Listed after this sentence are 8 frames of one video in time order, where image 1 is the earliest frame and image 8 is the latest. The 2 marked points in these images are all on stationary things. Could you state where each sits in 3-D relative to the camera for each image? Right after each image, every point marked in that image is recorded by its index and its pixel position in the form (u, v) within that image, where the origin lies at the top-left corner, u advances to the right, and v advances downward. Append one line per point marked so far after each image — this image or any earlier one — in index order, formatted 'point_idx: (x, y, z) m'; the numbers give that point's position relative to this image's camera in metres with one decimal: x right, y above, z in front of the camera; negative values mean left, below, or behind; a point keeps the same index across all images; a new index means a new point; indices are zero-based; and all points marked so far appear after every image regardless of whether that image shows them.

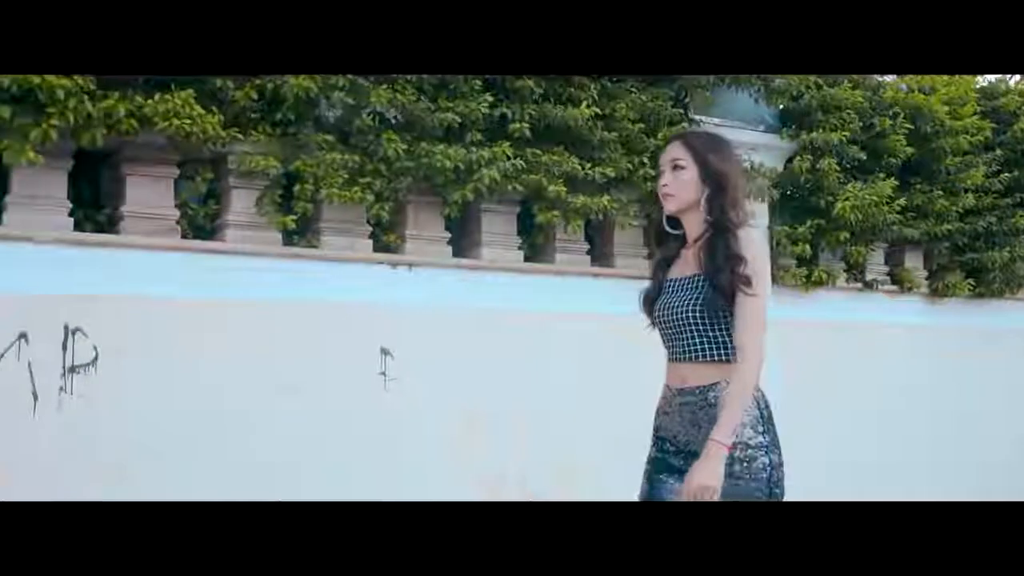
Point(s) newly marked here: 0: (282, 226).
0: (-1.4, +0.4, +3.6) m
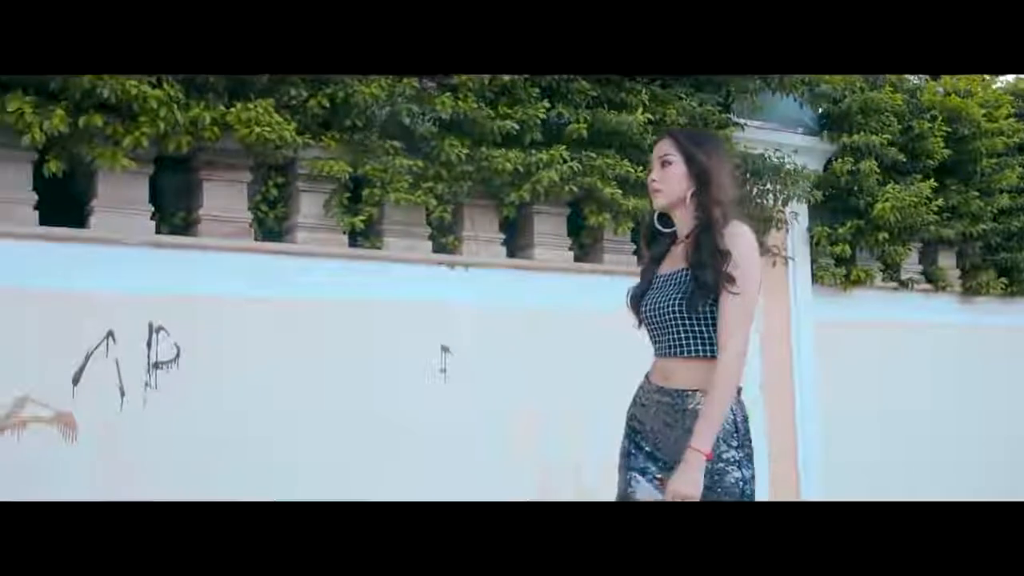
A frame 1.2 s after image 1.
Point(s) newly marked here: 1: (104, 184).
0: (-1.0, +0.4, +3.7) m
1: (-2.3, +0.6, +3.3) m
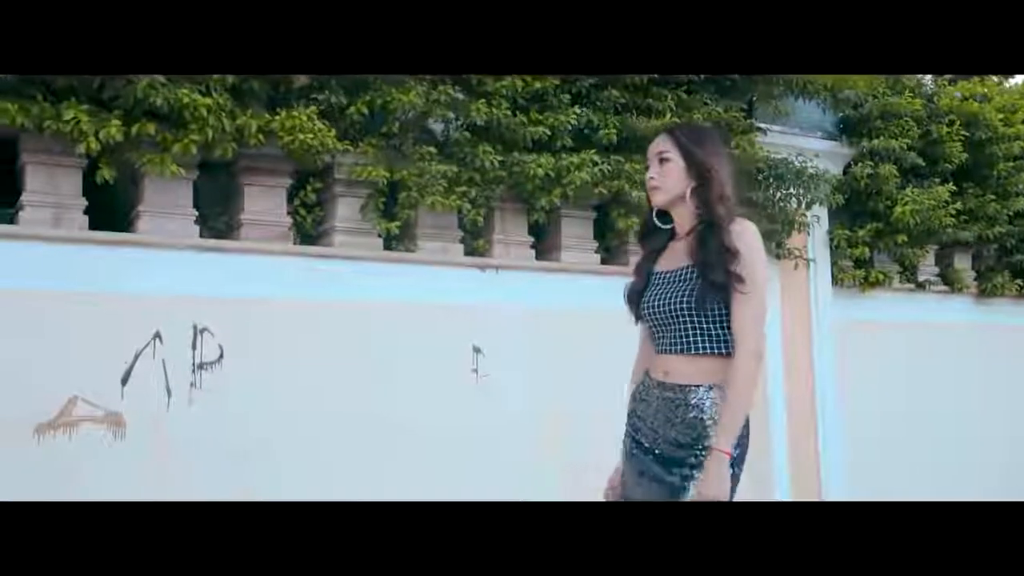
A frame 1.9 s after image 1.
0: (-0.8, +0.4, +3.8) m
1: (-2.1, +0.6, +3.4) m
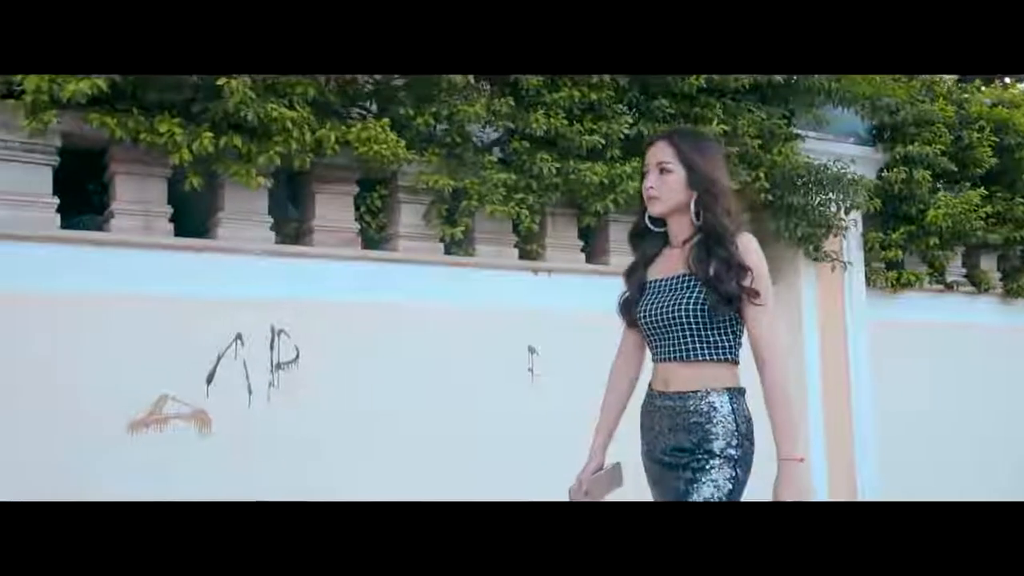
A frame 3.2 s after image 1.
0: (-0.4, +0.3, +4.0) m
1: (-1.7, +0.5, +3.6) m
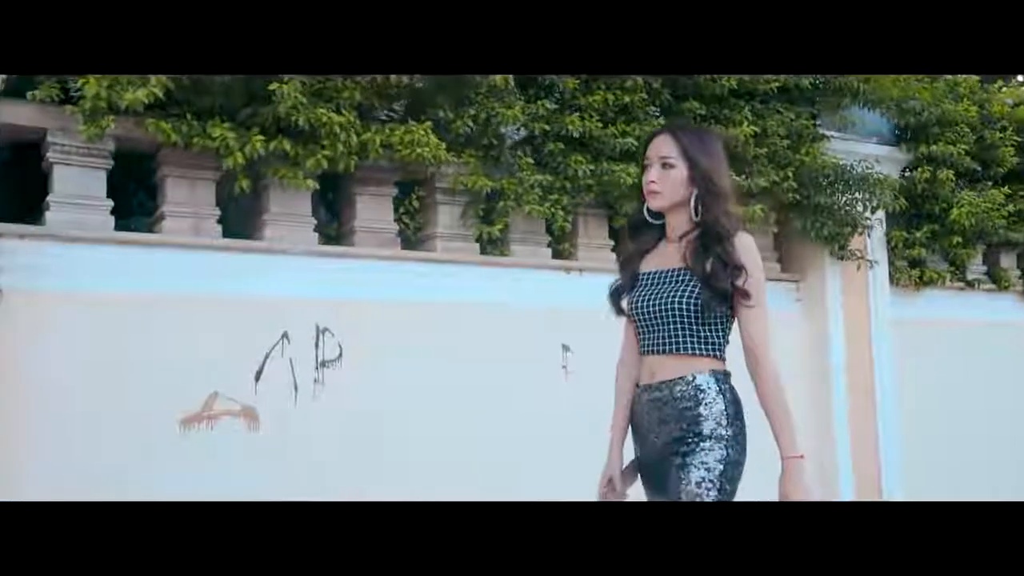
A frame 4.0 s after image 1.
0: (-0.2, +0.3, +4.0) m
1: (-1.5, +0.6, +3.7) m
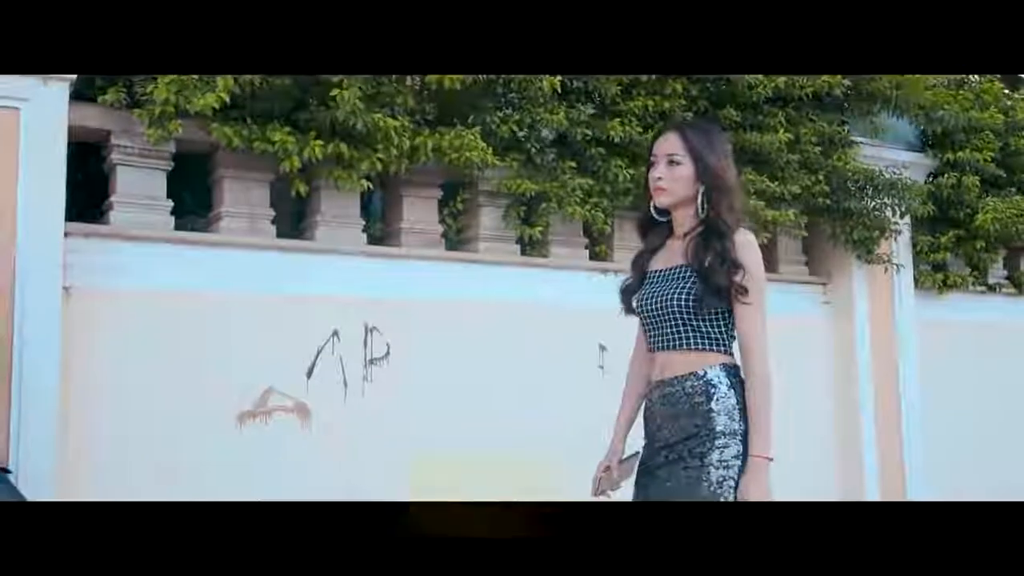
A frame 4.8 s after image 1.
0: (+0.1, +0.3, +4.1) m
1: (-1.2, +0.6, +3.8) m
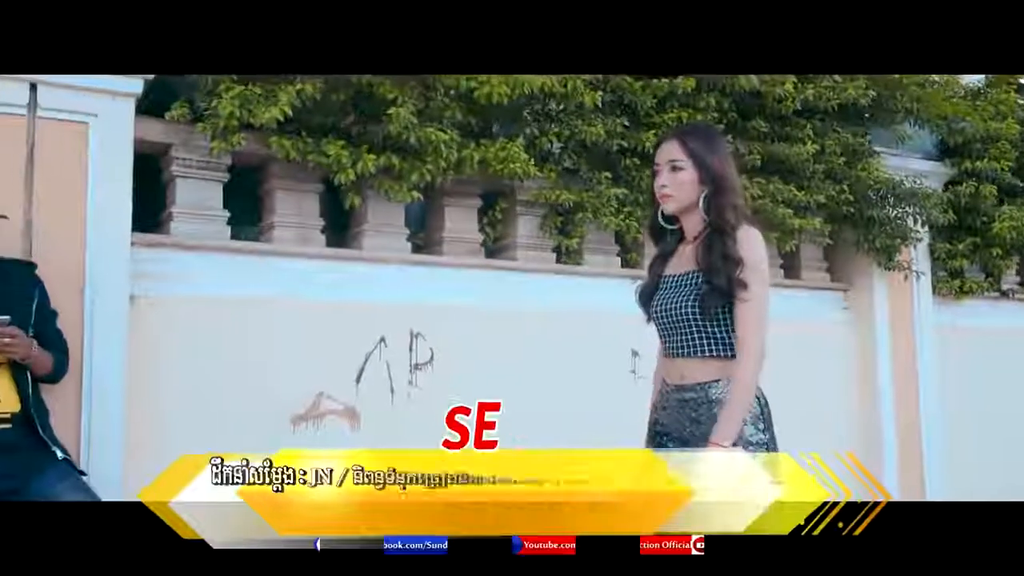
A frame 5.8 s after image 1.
0: (+0.4, +0.3, +4.2) m
1: (-0.9, +0.5, +3.9) m
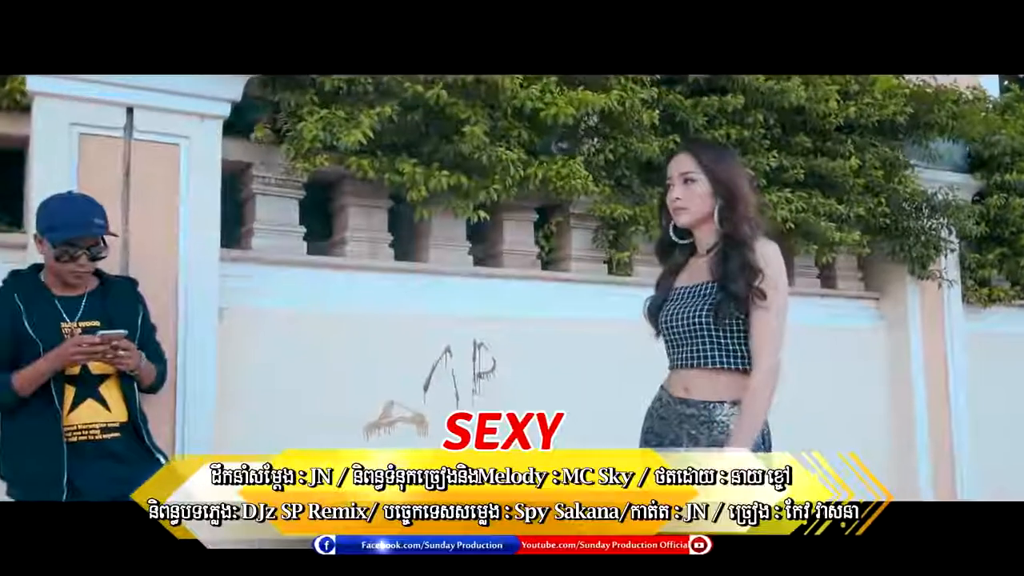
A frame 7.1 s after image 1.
0: (+0.8, +0.2, +4.4) m
1: (-0.5, +0.4, +4.0) m
